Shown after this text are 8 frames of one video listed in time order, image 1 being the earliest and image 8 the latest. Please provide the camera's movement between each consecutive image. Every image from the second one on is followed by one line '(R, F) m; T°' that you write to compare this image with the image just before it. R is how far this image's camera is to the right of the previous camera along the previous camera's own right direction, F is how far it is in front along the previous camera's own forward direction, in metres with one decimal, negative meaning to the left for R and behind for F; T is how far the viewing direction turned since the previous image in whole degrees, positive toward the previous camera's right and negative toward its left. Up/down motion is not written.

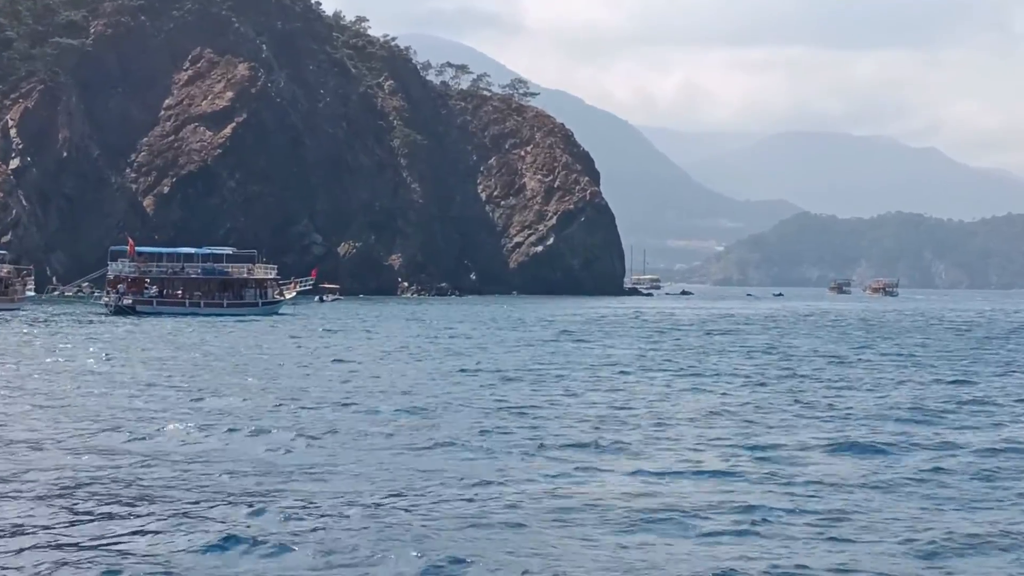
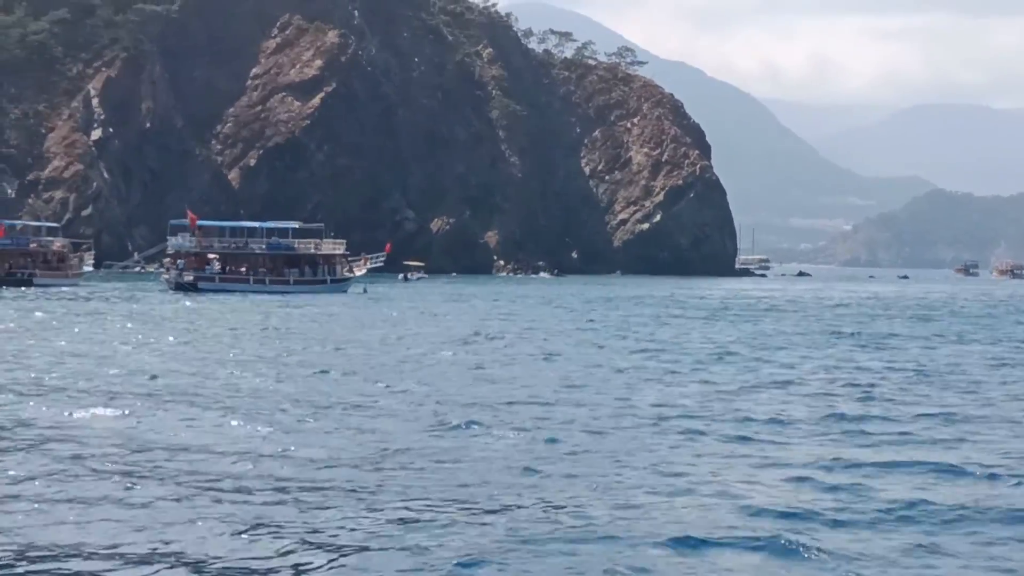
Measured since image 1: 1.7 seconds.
(+2.8, +4.0) m; -5°
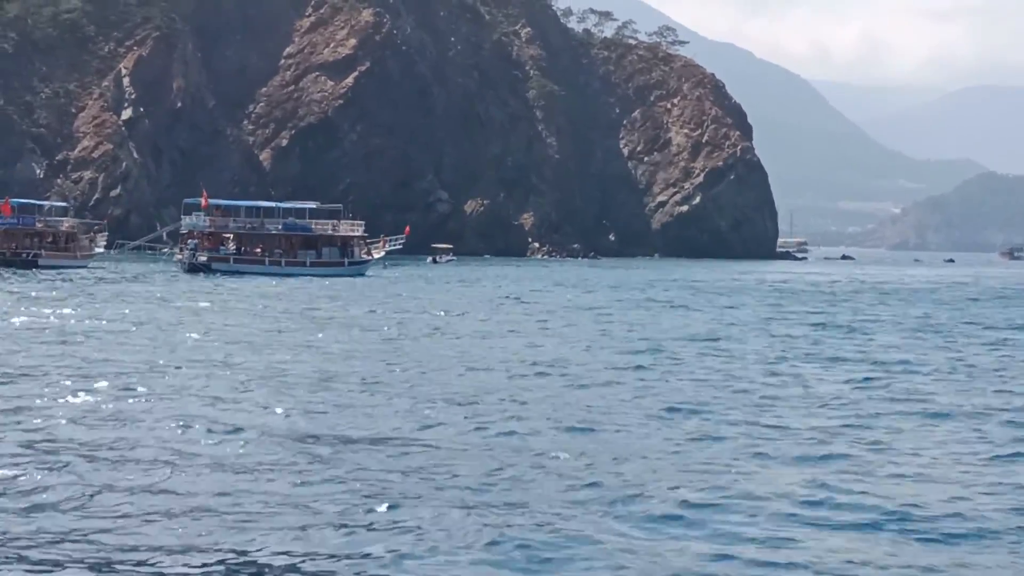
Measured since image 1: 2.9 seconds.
(+2.1, +1.2) m; -3°
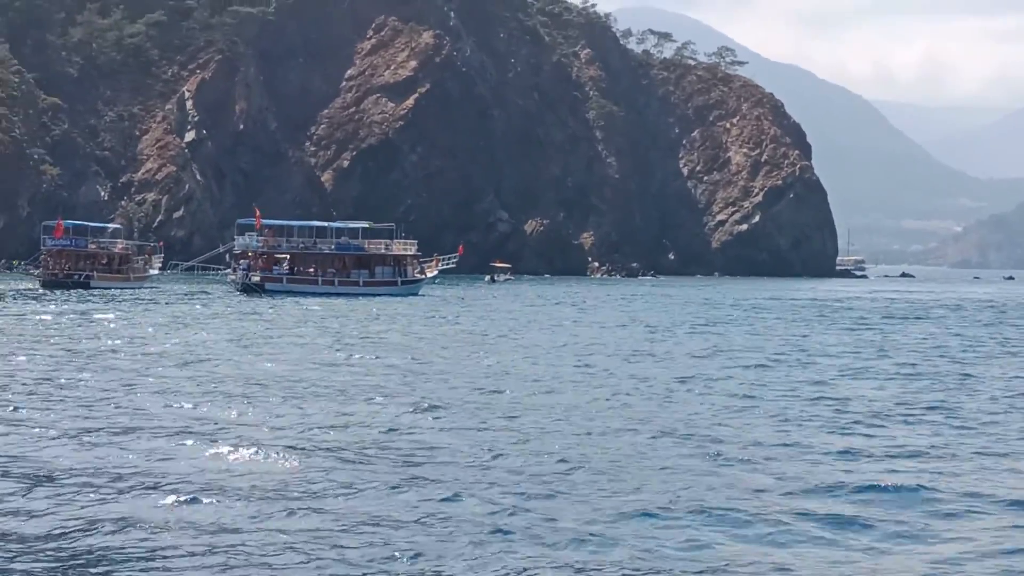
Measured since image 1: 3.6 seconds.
(+1.0, -0.3) m; -3°
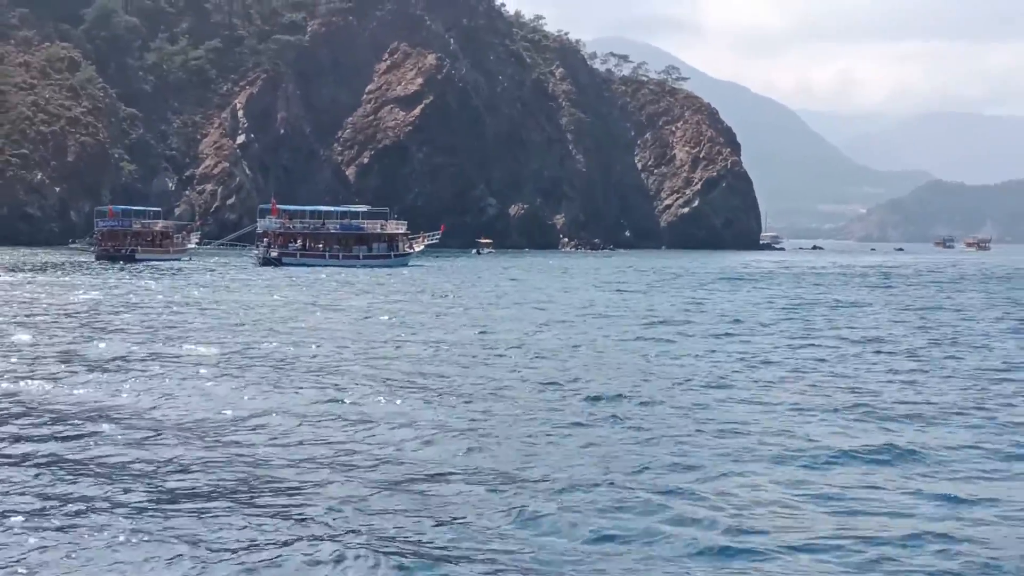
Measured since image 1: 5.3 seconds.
(+0.3, -17.5) m; 0°
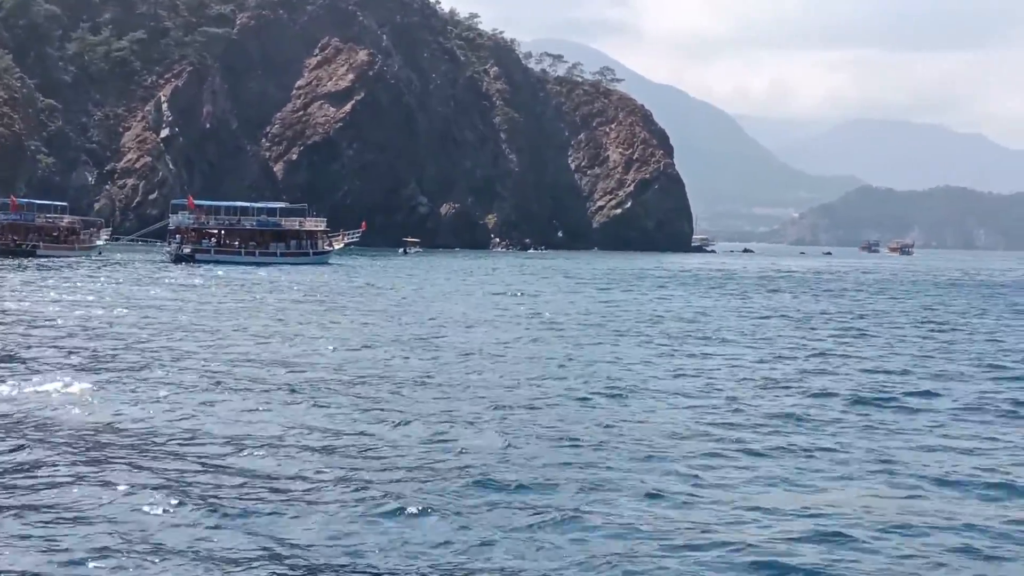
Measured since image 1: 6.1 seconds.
(+0.6, +1.1) m; +2°
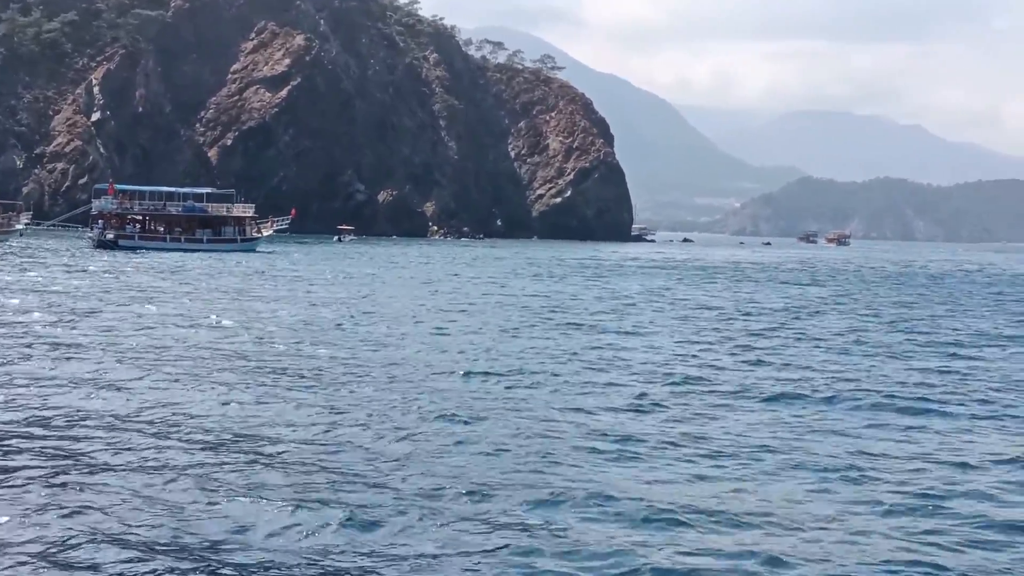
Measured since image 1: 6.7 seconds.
(+0.3, +1.0) m; +2°
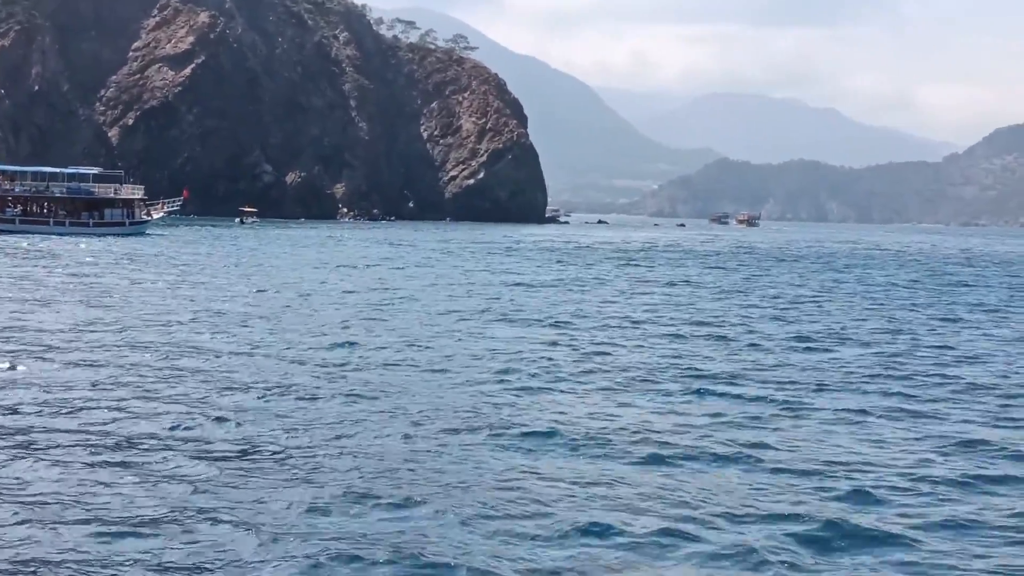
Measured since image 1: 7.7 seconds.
(+0.5, +1.9) m; +2°
